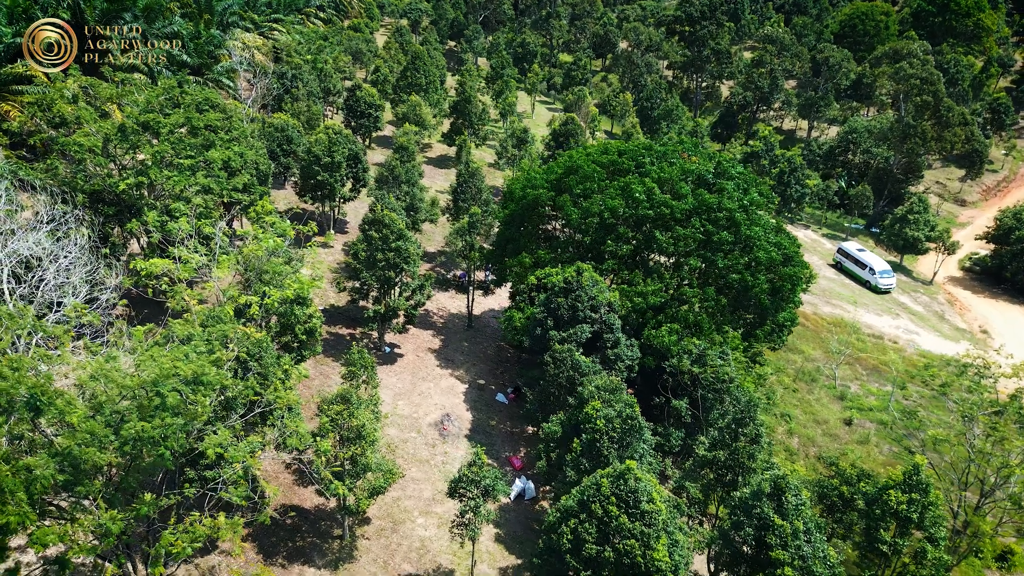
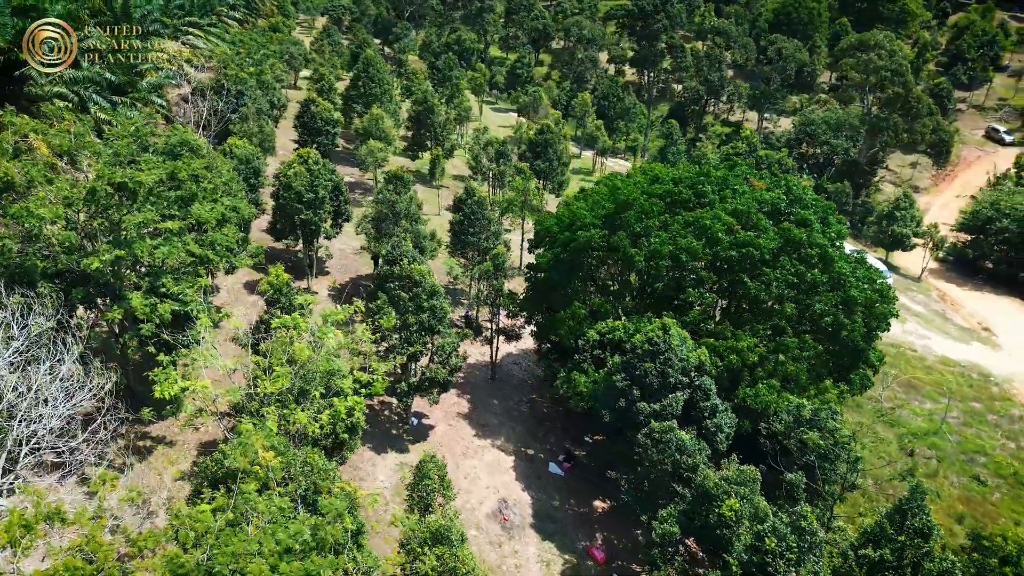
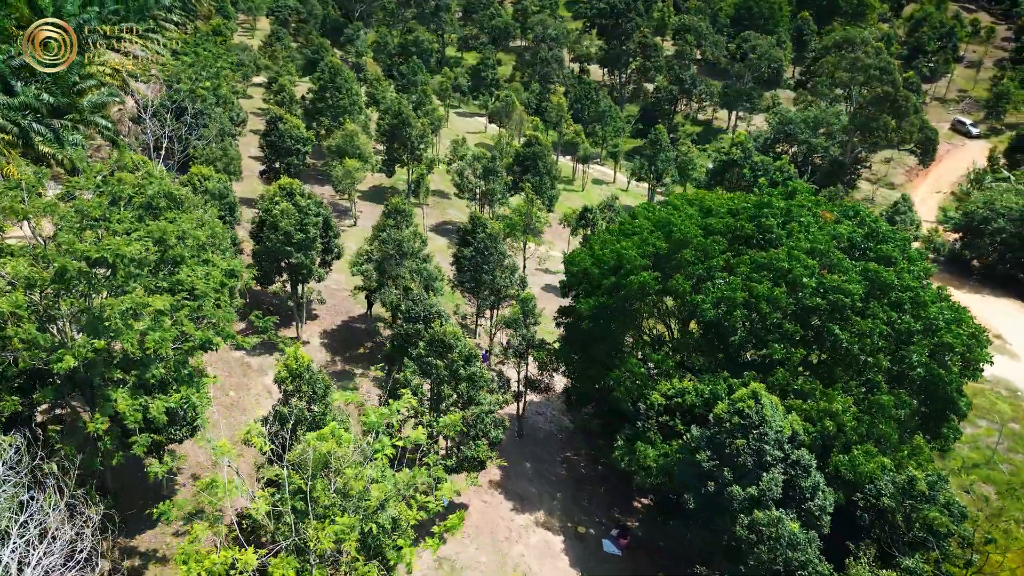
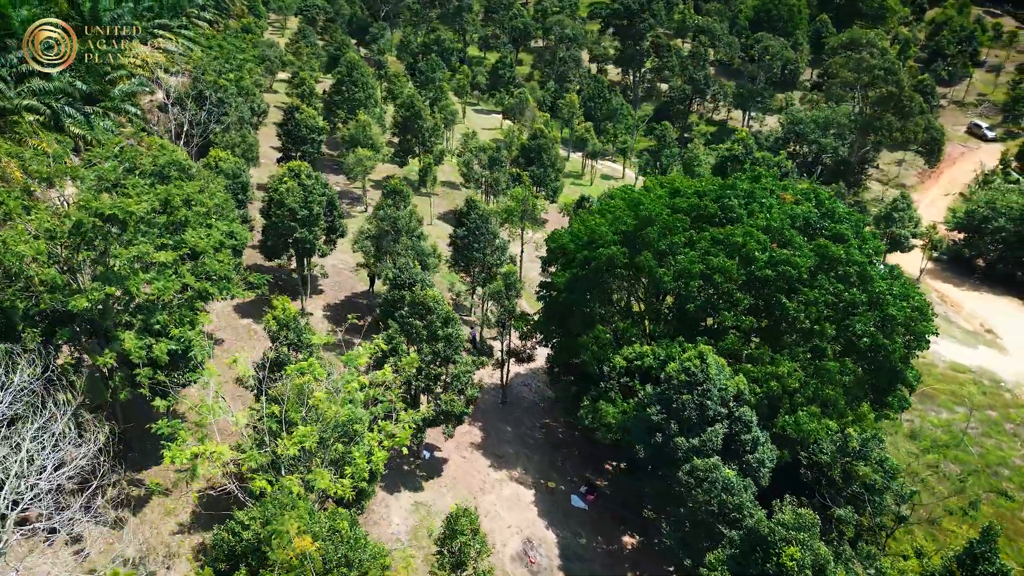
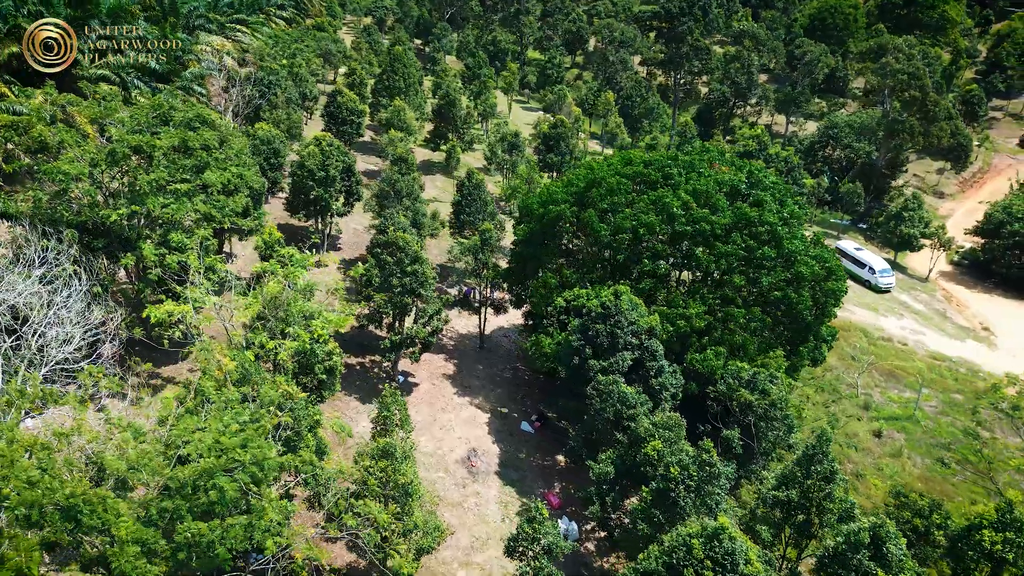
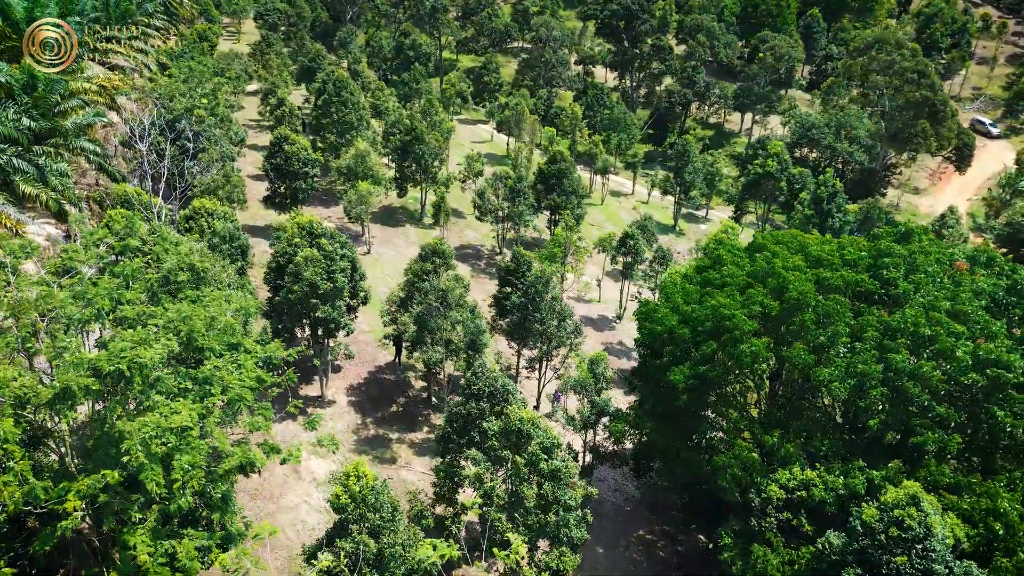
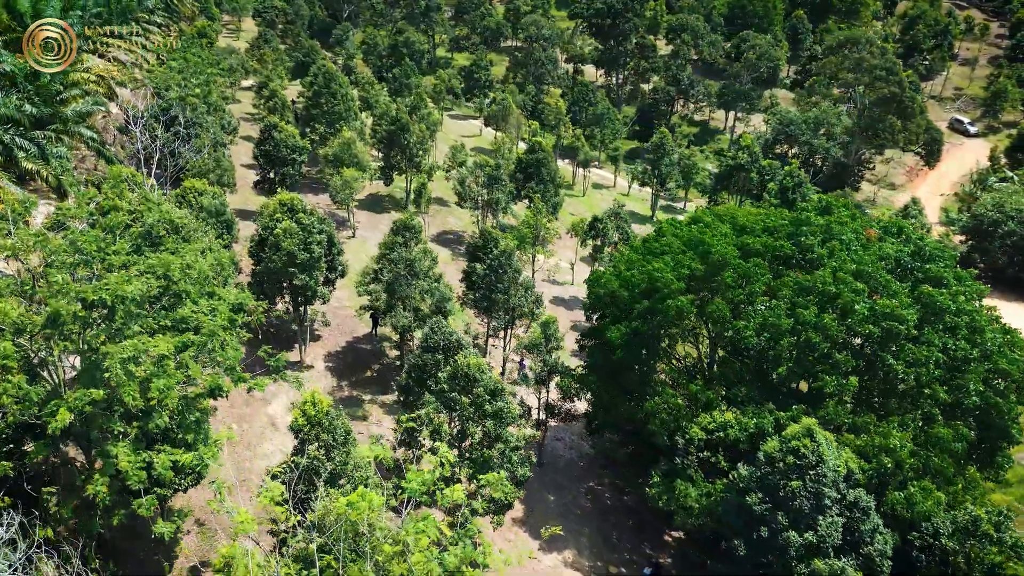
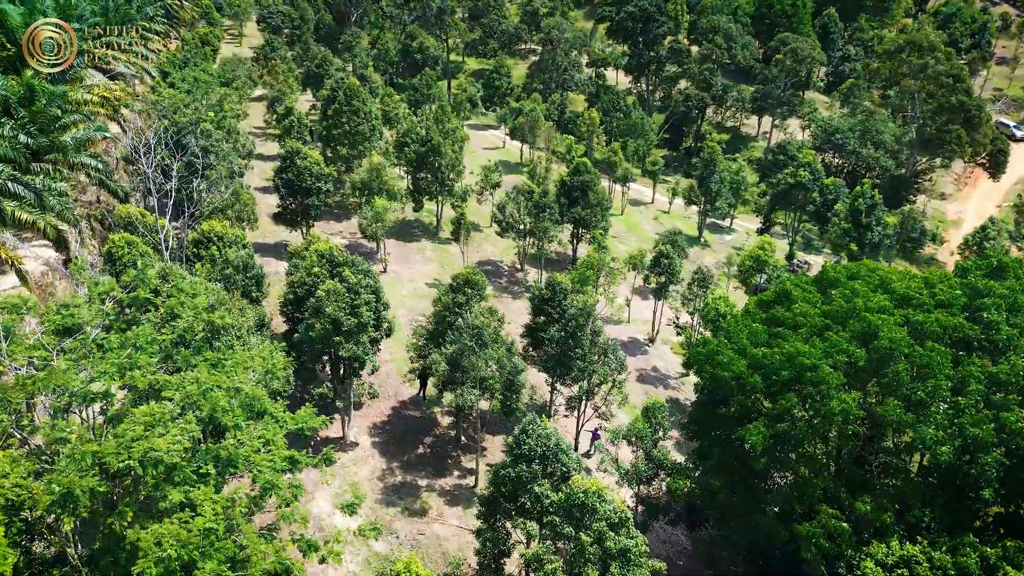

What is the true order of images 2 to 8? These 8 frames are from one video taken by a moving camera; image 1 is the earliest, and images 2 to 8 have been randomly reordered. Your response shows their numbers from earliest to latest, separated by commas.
5, 2, 4, 3, 7, 6, 8
